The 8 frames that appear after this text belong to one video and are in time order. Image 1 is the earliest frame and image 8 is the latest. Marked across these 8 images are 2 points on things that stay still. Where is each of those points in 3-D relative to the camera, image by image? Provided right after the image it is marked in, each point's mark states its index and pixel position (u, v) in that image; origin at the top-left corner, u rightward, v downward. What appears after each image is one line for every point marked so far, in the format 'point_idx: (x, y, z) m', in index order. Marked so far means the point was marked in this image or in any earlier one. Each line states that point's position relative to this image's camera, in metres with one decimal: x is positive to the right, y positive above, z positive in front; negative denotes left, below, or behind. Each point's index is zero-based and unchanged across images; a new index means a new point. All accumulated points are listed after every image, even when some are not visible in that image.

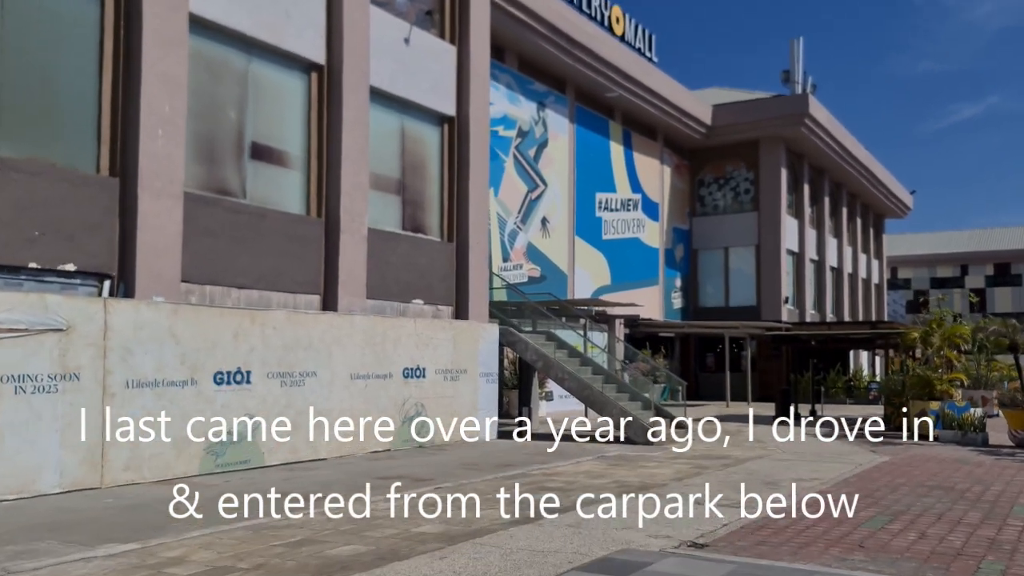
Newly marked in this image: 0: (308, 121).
0: (-3.8, +3.1, +16.9) m
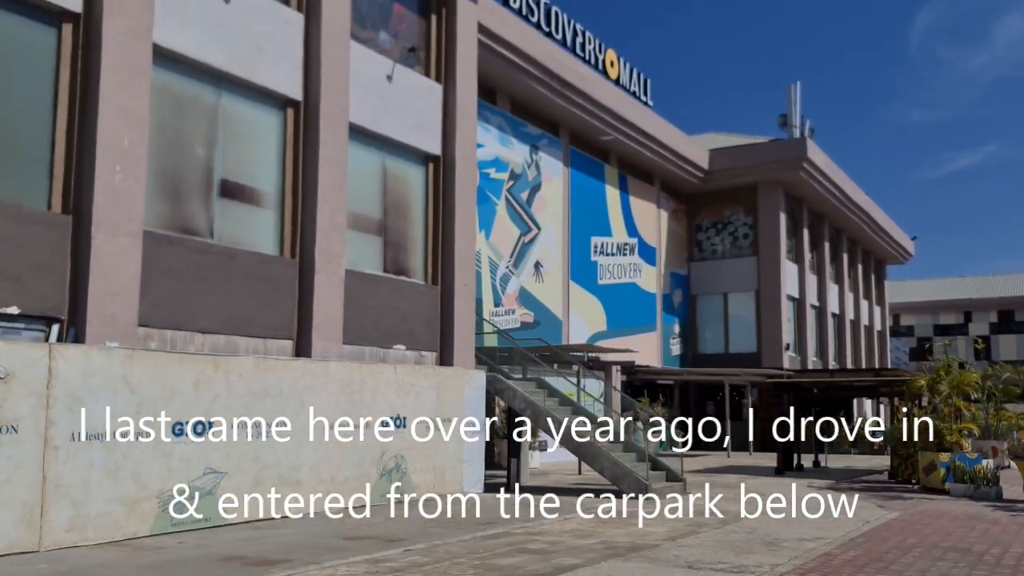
0: (-4.1, +2.3, +16.2) m
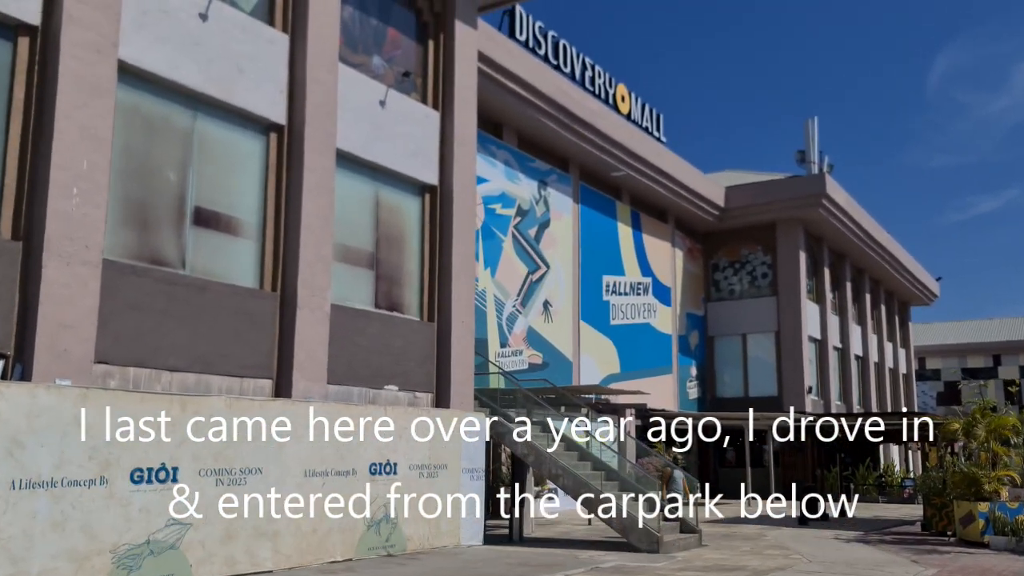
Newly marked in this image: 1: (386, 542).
0: (-4.2, +1.7, +15.2) m
1: (-2.3, -4.5, +16.1) m
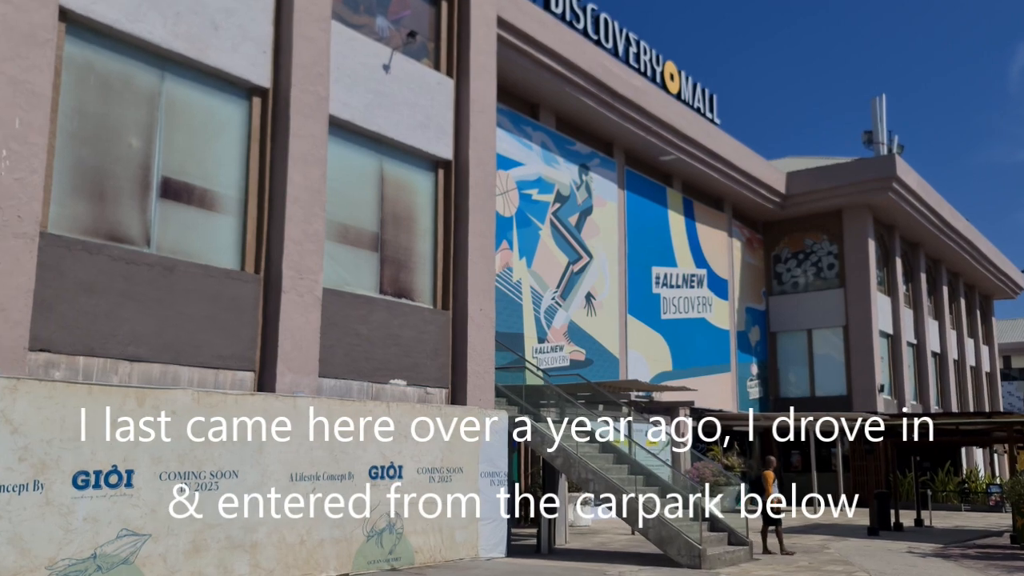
0: (-4.0, +2.0, +13.7) m
1: (-1.9, -4.2, +14.4) m
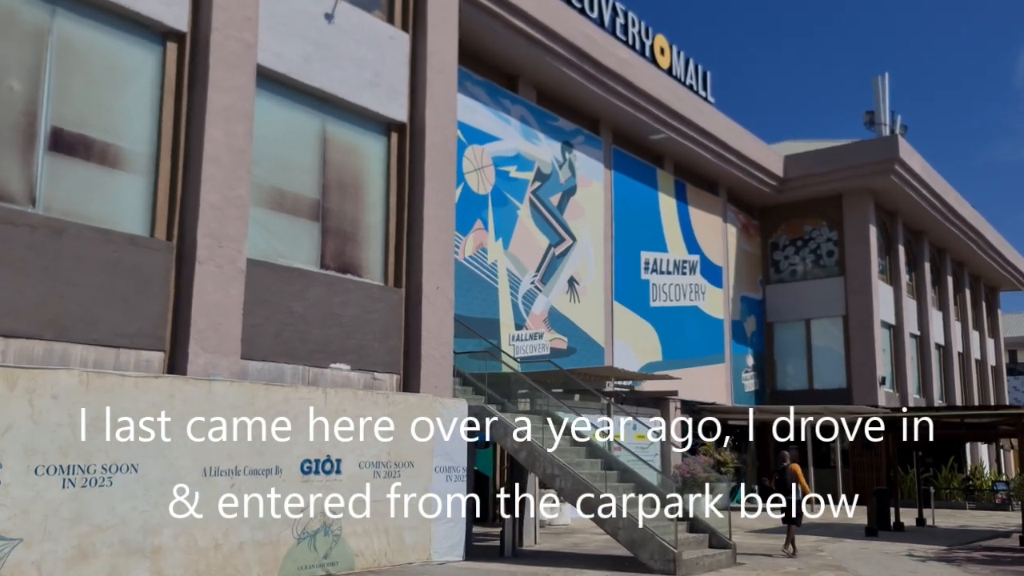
0: (-4.7, +2.4, +12.0) m
1: (-2.7, -3.8, +12.8) m
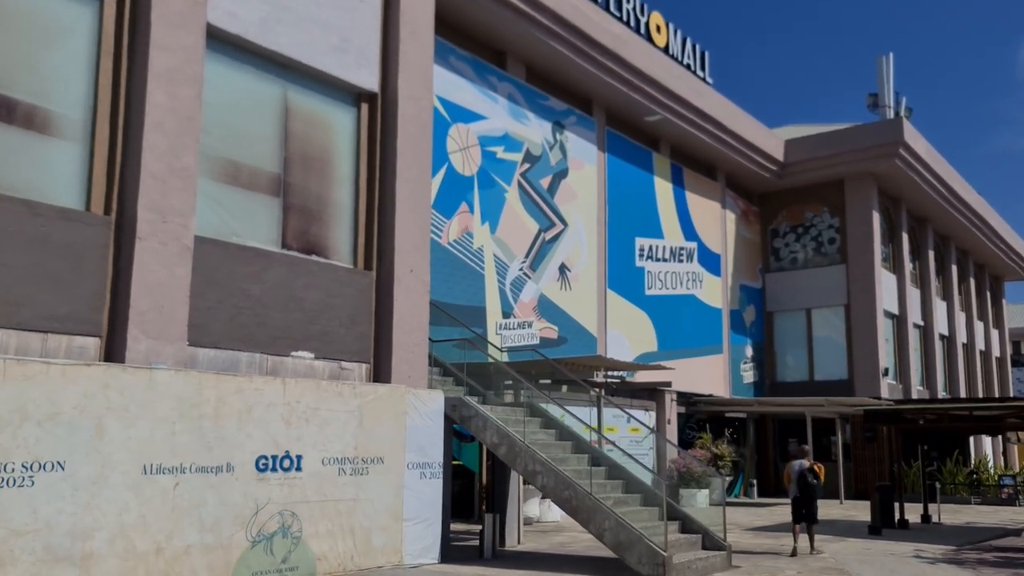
0: (-5.0, +2.6, +11.0) m
1: (-3.0, -3.6, +11.8) m
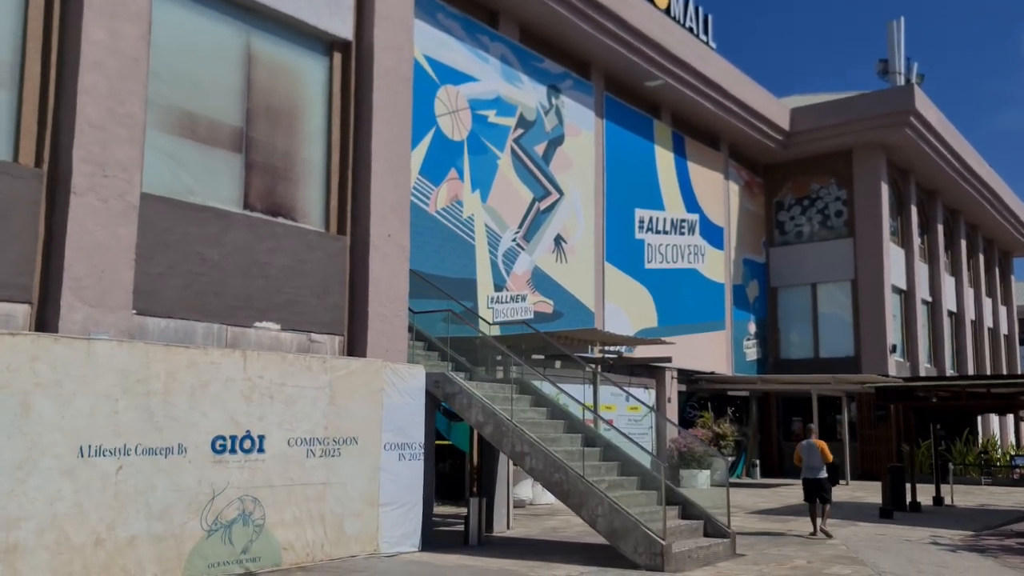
0: (-5.2, +3.0, +9.8) m
1: (-3.2, -3.1, +10.7) m
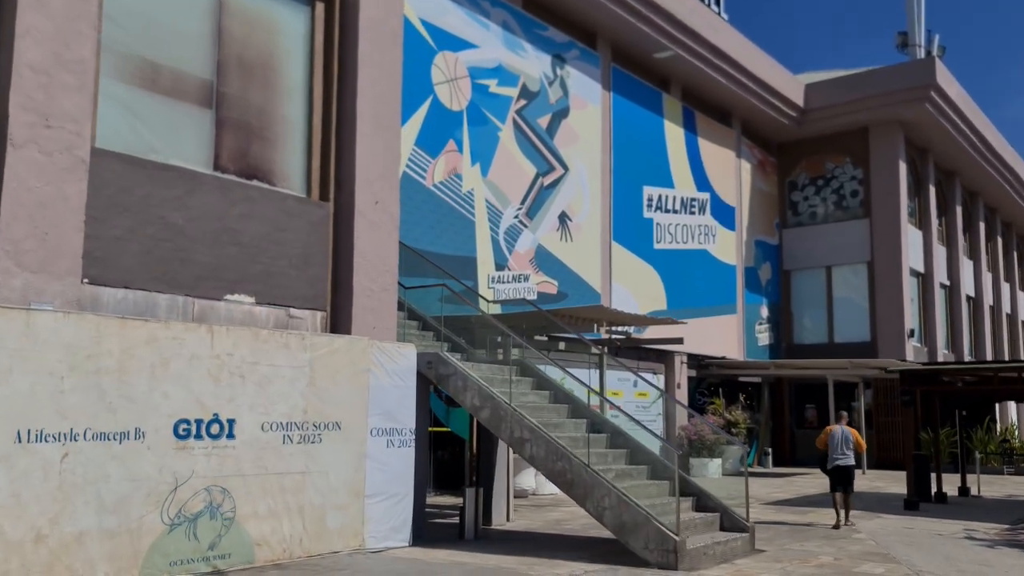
0: (-5.3, +3.4, +8.6) m
1: (-3.2, -2.8, +9.6) m
